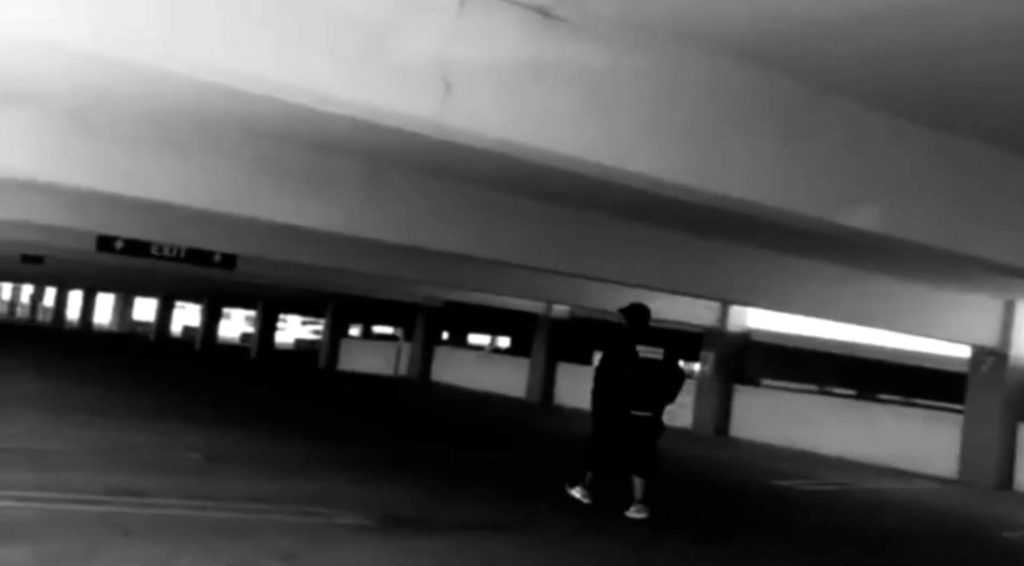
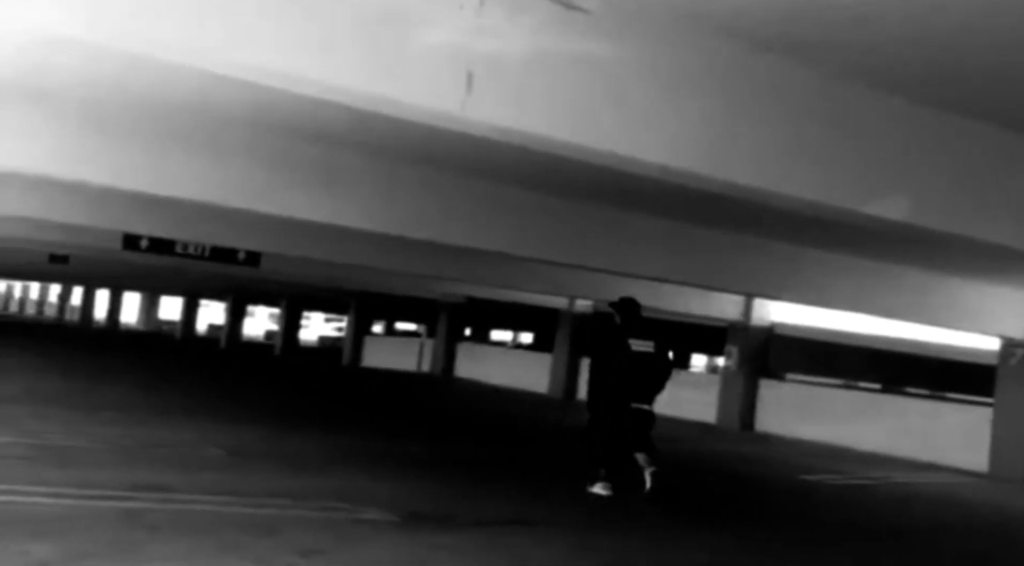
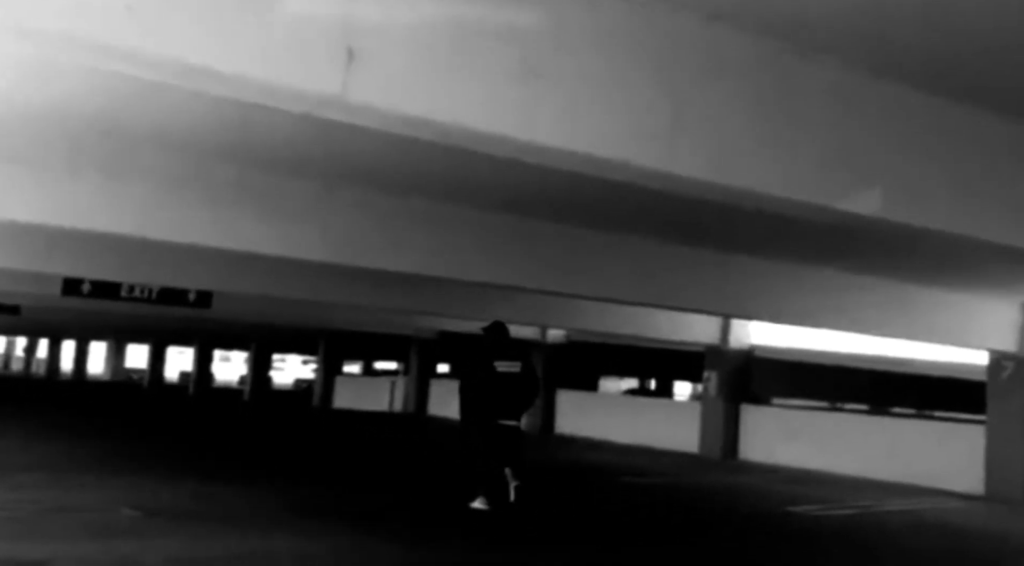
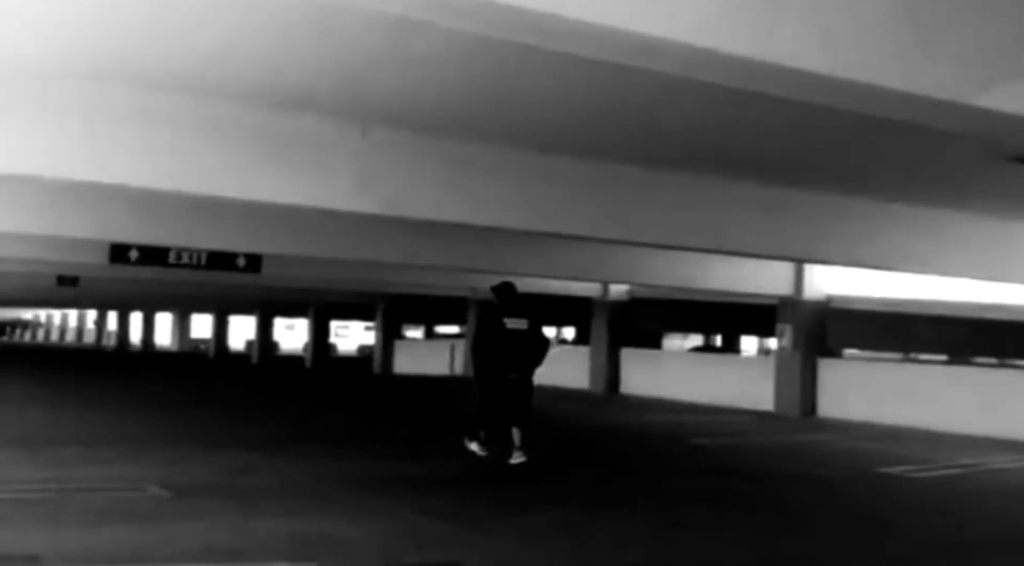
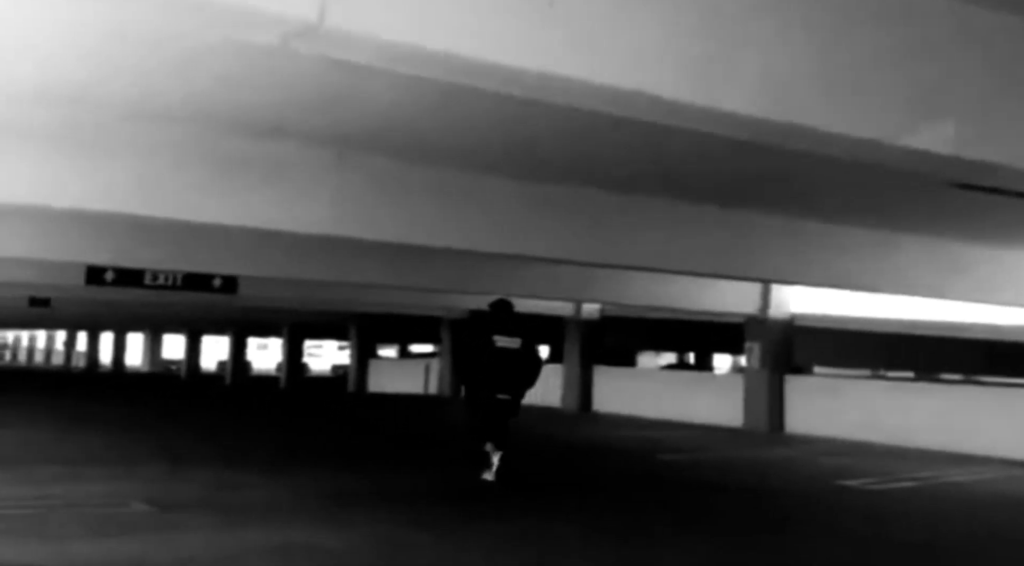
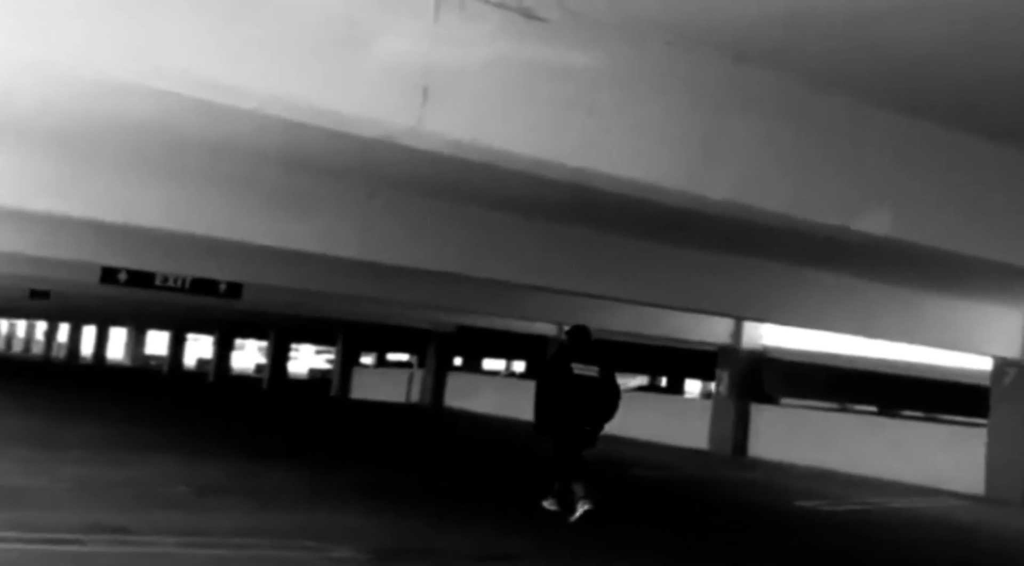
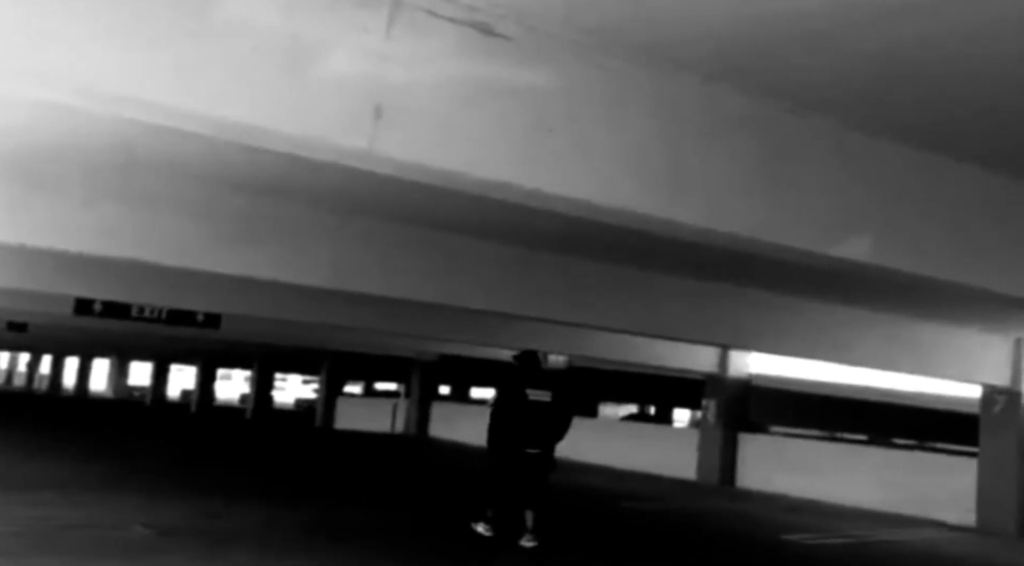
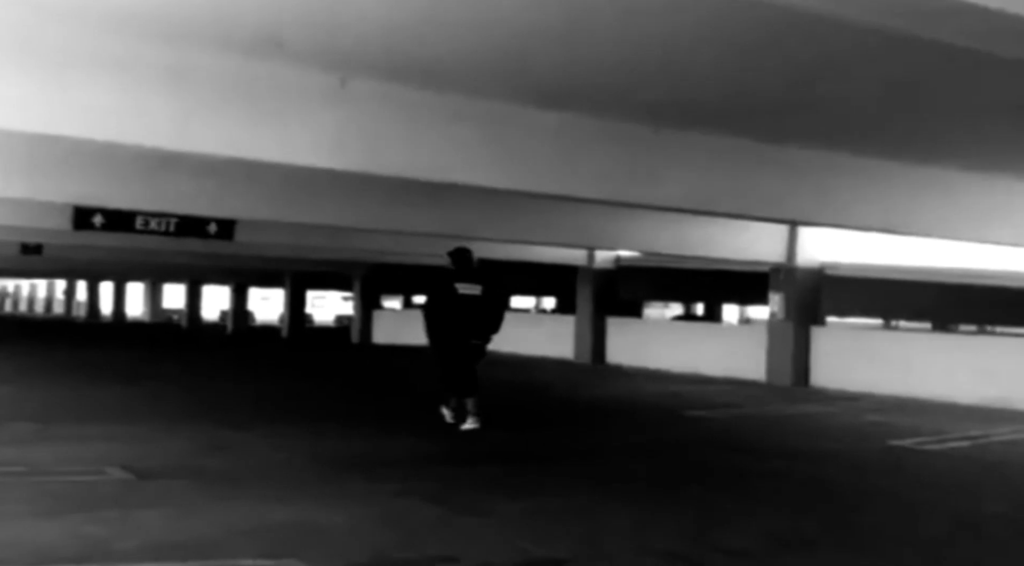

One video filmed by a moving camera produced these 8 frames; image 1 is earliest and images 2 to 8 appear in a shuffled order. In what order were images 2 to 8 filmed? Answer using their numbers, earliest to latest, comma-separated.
2, 6, 7, 3, 5, 4, 8
